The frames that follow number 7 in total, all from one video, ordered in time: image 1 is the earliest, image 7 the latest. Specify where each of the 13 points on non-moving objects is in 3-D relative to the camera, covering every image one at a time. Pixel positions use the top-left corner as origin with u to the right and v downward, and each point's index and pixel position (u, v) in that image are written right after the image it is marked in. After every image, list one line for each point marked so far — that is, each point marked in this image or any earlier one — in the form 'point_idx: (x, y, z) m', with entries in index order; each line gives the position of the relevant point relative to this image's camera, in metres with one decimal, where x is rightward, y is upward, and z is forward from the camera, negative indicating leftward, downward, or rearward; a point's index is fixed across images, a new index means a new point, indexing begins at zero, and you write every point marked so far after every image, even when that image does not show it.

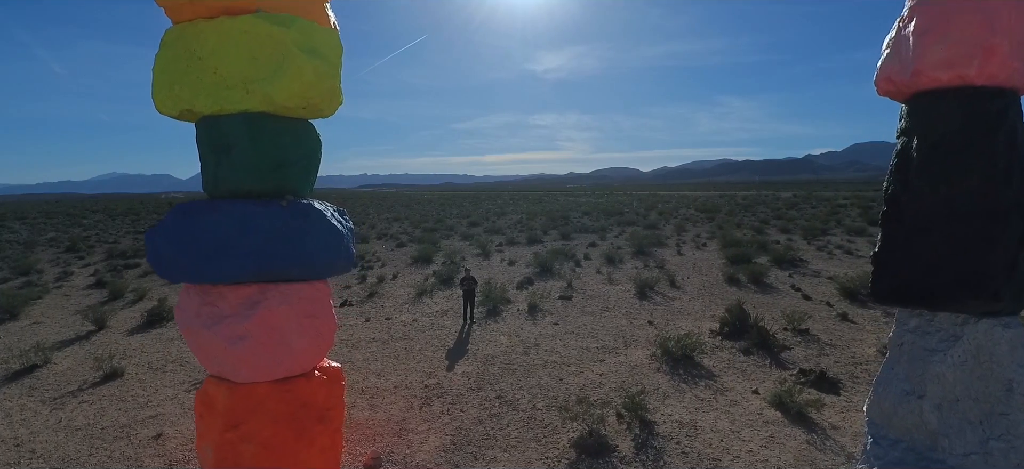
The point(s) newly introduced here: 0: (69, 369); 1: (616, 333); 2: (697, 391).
0: (-7.9, -2.4, +10.3) m
1: (+2.0, -1.9, +11.0) m
2: (+2.6, -2.2, +8.2) m
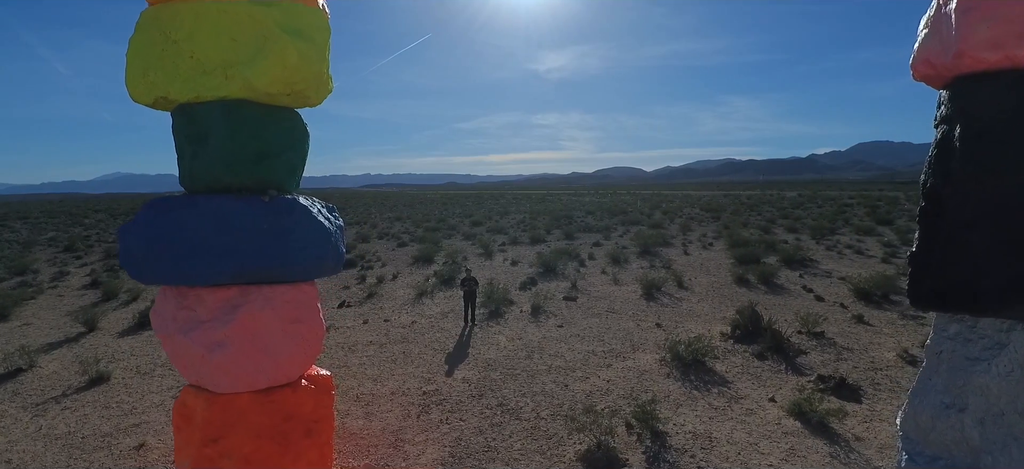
0: (-7.8, -2.4, +9.9) m
1: (+2.0, -1.9, +10.6) m
2: (+2.7, -2.2, +7.7) m
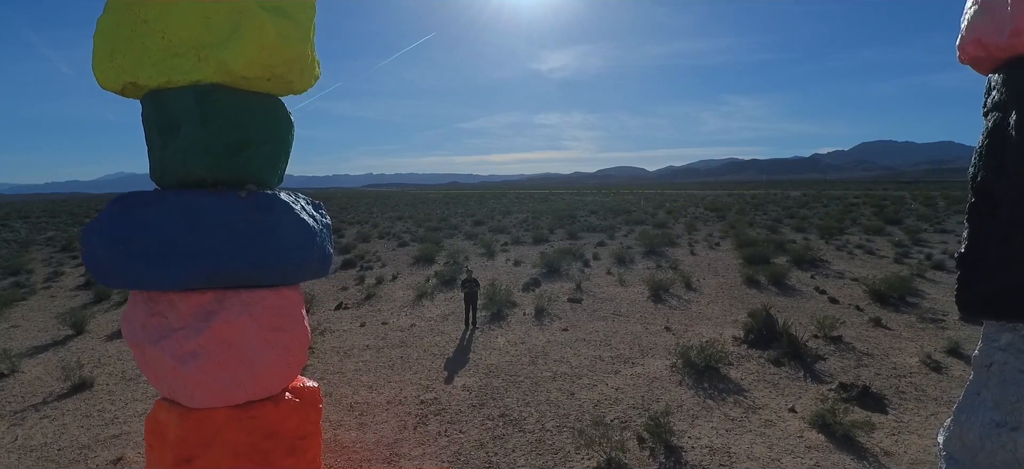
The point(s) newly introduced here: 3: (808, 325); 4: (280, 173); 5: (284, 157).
0: (-7.8, -2.4, +9.5) m
1: (+2.1, -1.9, +10.1) m
2: (+2.7, -2.2, +7.3) m
3: (+5.7, -1.7, +11.1) m
4: (-1.9, +0.5, +4.7) m
5: (-1.9, +0.6, +4.7) m
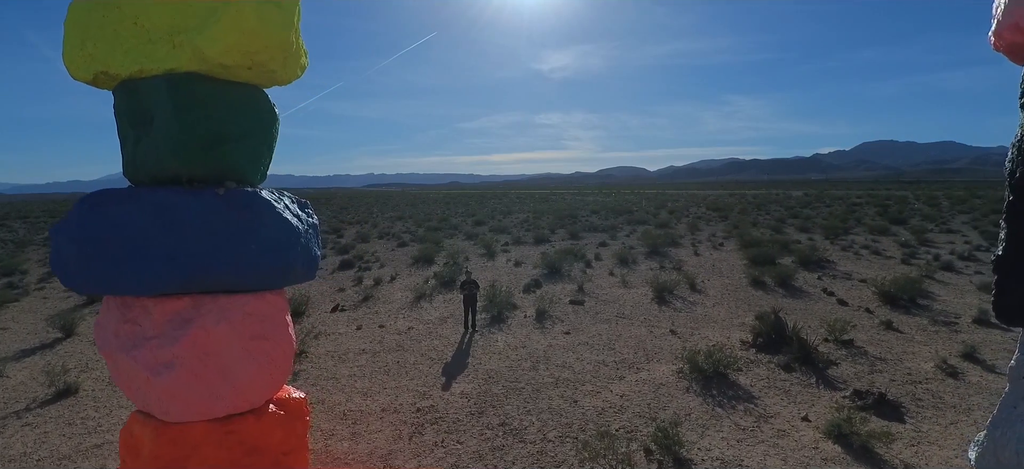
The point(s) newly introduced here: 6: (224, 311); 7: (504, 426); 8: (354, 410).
0: (-7.8, -2.4, +9.2) m
1: (+2.1, -1.9, +9.8) m
2: (+2.7, -2.2, +6.9) m
3: (+5.7, -1.7, +10.7) m
4: (-1.9, +0.5, +4.4) m
5: (-1.9, +0.6, +4.4) m
6: (-2.0, -0.5, +4.1) m
7: (-0.1, -2.2, +6.8) m
8: (-2.0, -2.2, +7.3) m
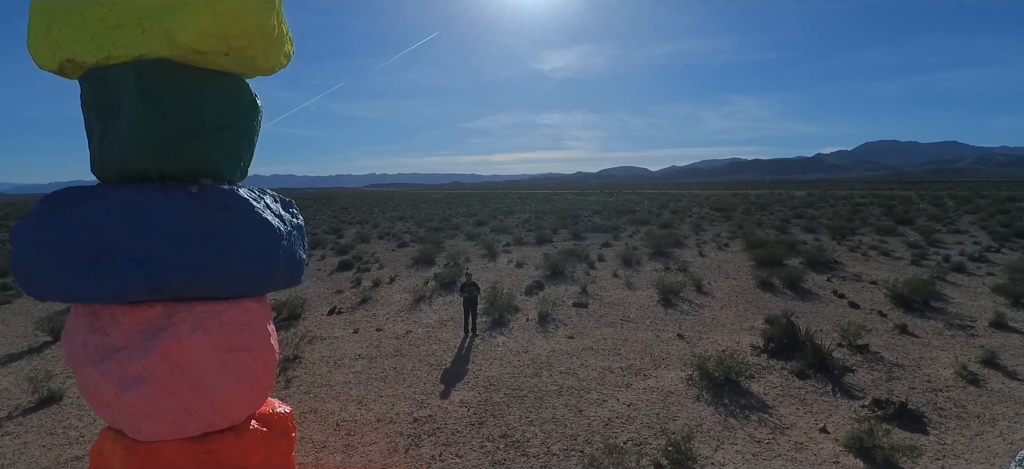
0: (-7.8, -2.4, +8.8) m
1: (+2.1, -1.9, +9.4) m
2: (+2.7, -2.2, +6.6) m
3: (+5.7, -1.8, +10.4) m
4: (-1.9, +0.5, +4.0) m
5: (-1.9, +0.6, +4.0) m
6: (-2.0, -0.6, +3.7) m
7: (-0.1, -2.3, +6.4) m
8: (-2.0, -2.2, +6.9) m
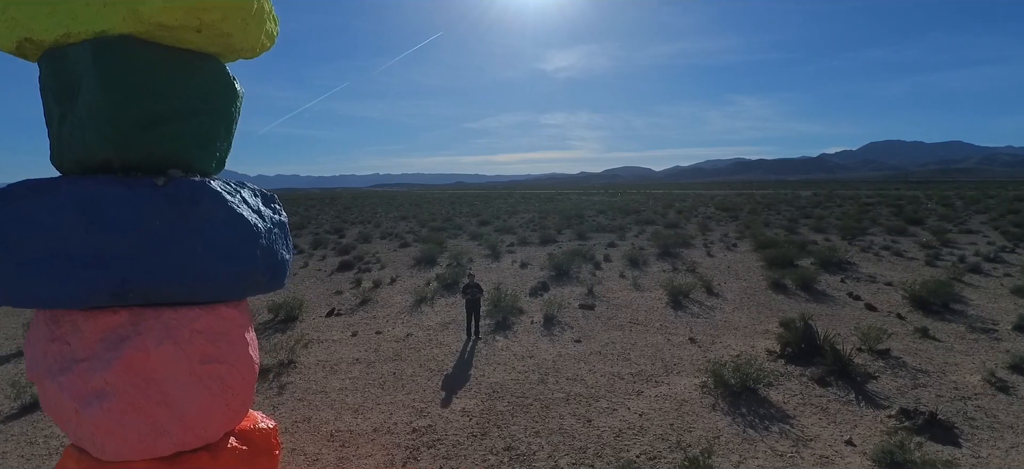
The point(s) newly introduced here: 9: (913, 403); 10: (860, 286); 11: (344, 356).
0: (-7.7, -2.4, +8.5) m
1: (+2.2, -1.9, +9.0) m
2: (+2.8, -2.2, +6.2) m
3: (+5.8, -1.8, +9.9) m
4: (-1.9, +0.5, +3.6) m
5: (-1.8, +0.6, +3.6) m
6: (-2.0, -0.5, +3.3) m
7: (0.0, -2.2, +6.0) m
8: (-1.9, -2.2, +6.5) m
9: (+5.1, -2.1, +7.3) m
10: (+8.7, -1.3, +14.4) m
11: (-2.7, -1.9, +9.2) m
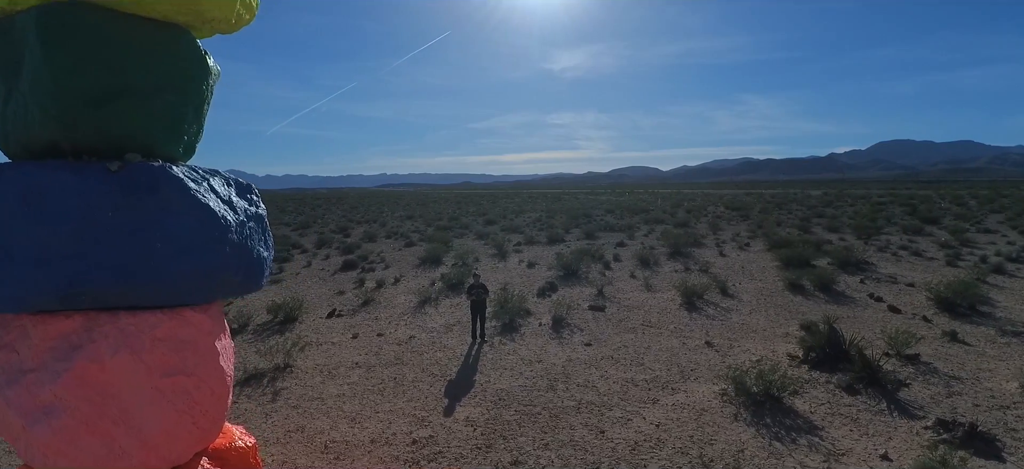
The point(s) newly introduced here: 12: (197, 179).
0: (-7.6, -2.3, +8.1) m
1: (+2.3, -1.9, +8.5) m
2: (+2.8, -2.2, +5.7) m
3: (+5.9, -1.7, +9.4) m
4: (-1.8, +0.5, +3.2) m
5: (-1.8, +0.6, +3.2) m
6: (-2.0, -0.5, +2.9) m
7: (0.0, -2.2, +5.5) m
8: (-1.8, -2.2, +6.1) m
9: (+5.1, -2.1, +6.8) m
10: (+8.8, -1.3, +13.8) m
11: (-2.6, -1.9, +8.8) m
12: (-1.7, +0.3, +3.1) m
